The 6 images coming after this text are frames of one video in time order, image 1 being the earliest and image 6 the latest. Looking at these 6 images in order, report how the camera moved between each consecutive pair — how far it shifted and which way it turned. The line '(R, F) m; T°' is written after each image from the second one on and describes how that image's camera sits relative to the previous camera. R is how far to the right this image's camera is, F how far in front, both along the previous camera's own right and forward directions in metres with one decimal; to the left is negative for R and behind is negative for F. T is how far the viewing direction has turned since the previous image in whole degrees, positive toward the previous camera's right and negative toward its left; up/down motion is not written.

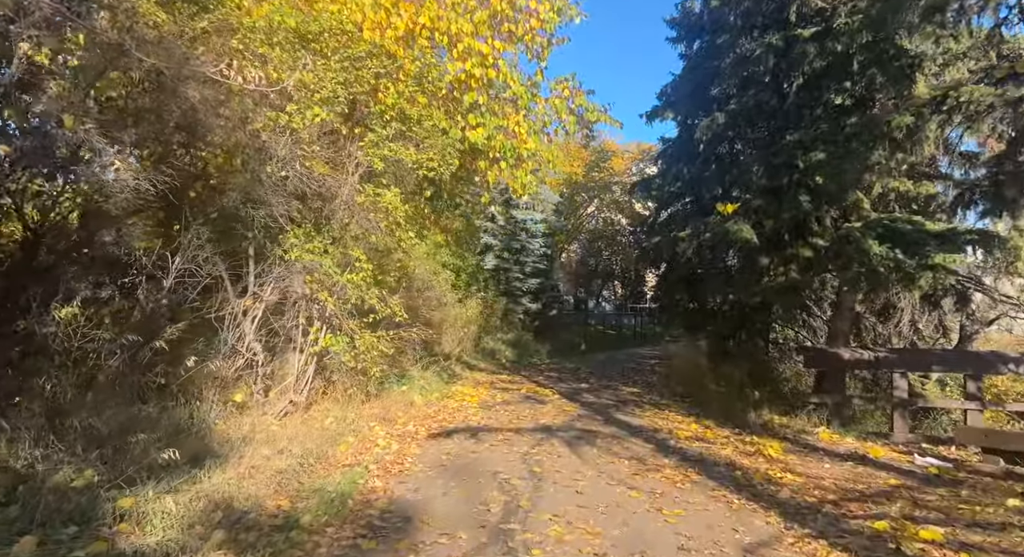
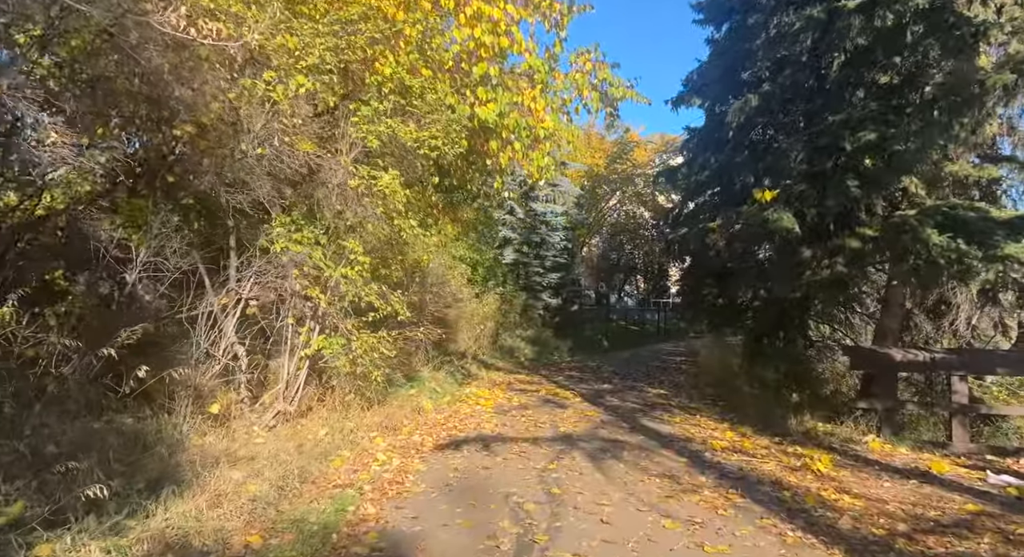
(+0.1, +0.8) m; -2°
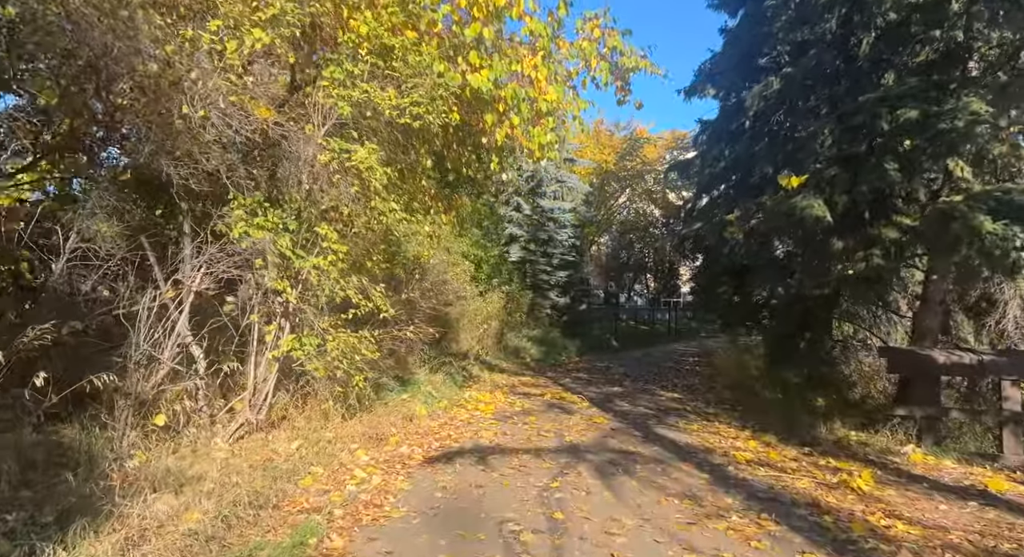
(+0.1, +0.8) m; -1°
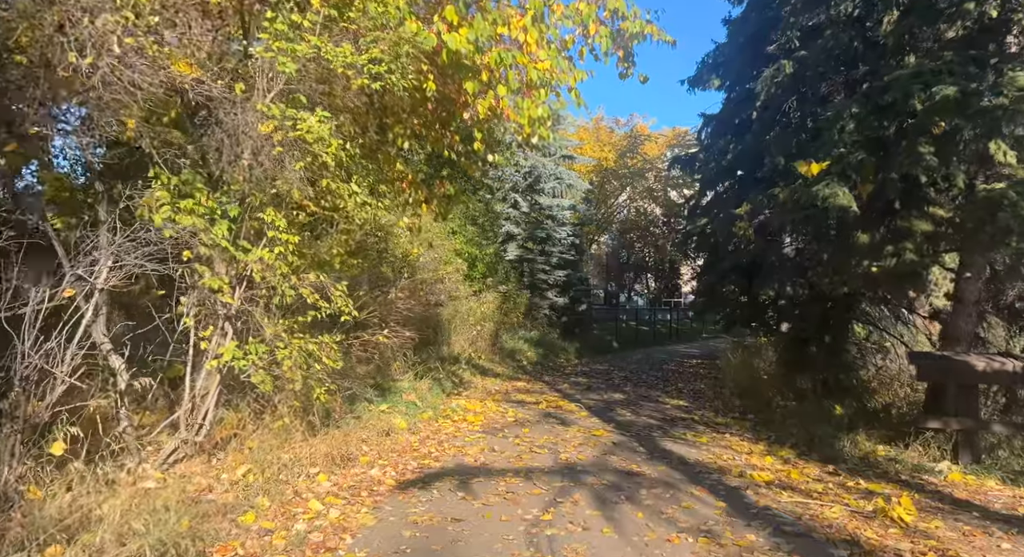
(+0.1, +0.8) m; 0°
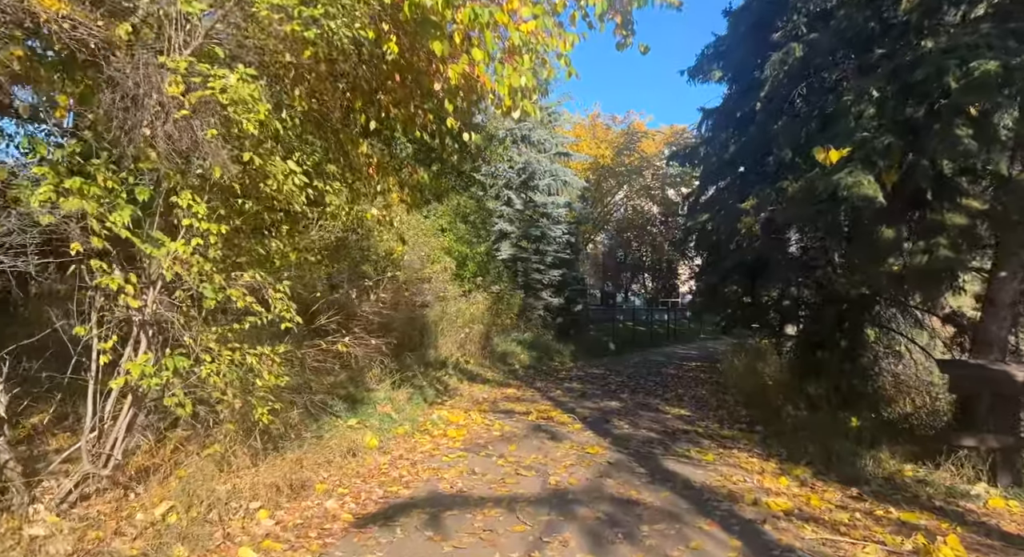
(+0.1, +0.8) m; 0°
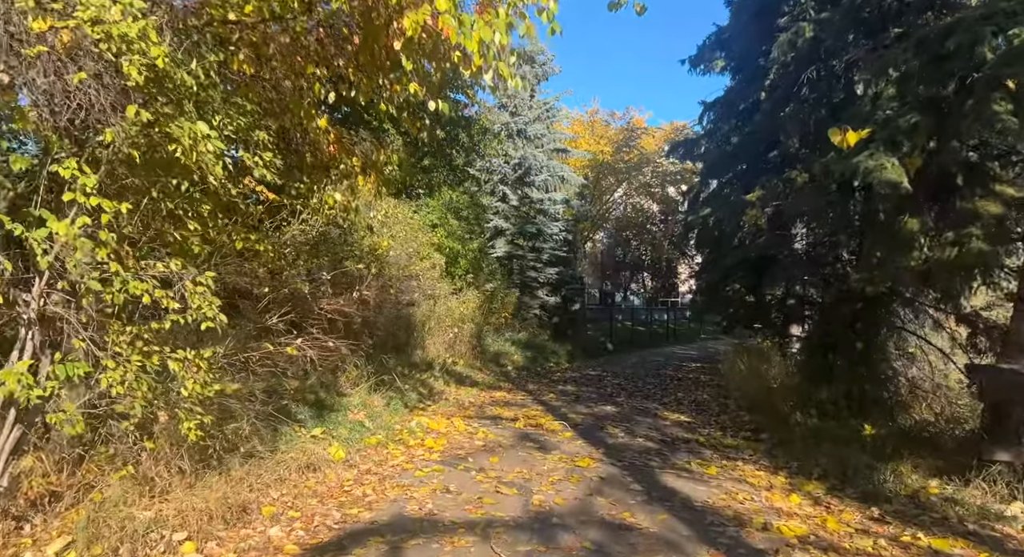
(+0.2, +0.6) m; 0°
